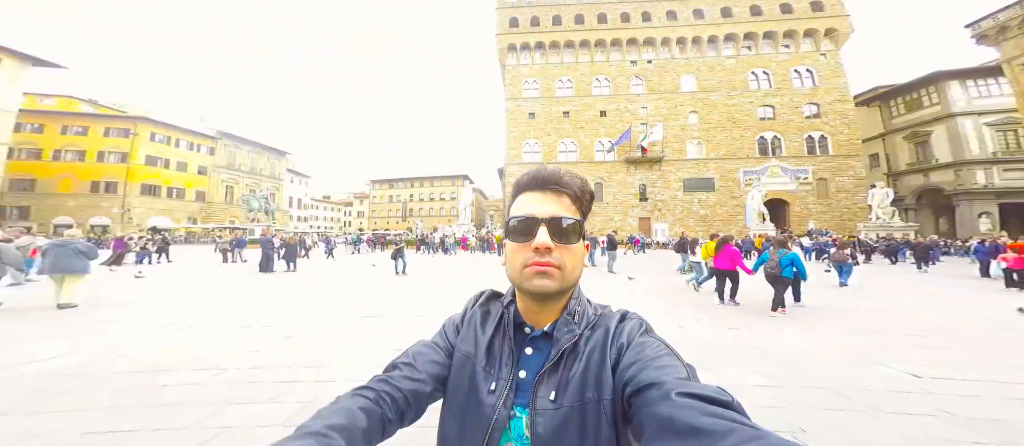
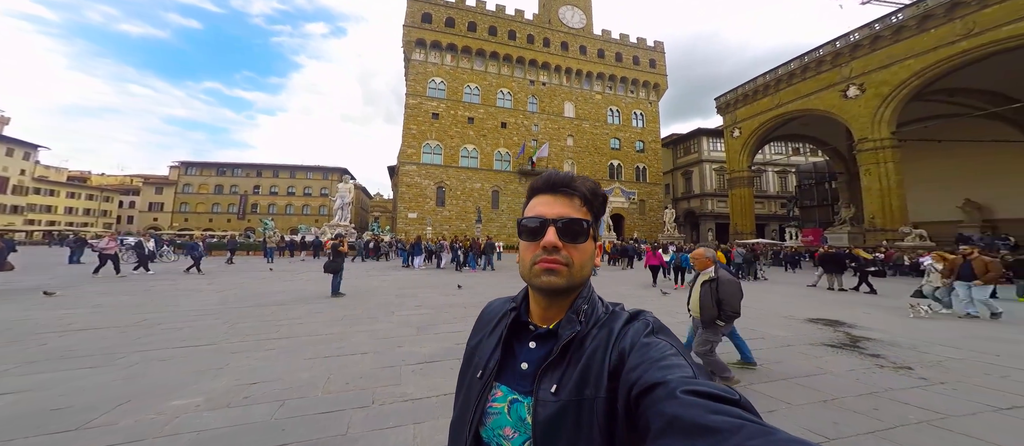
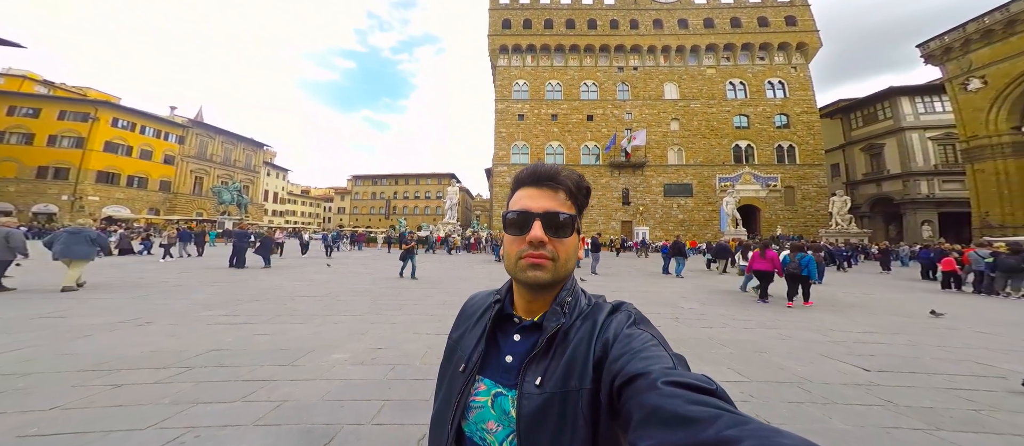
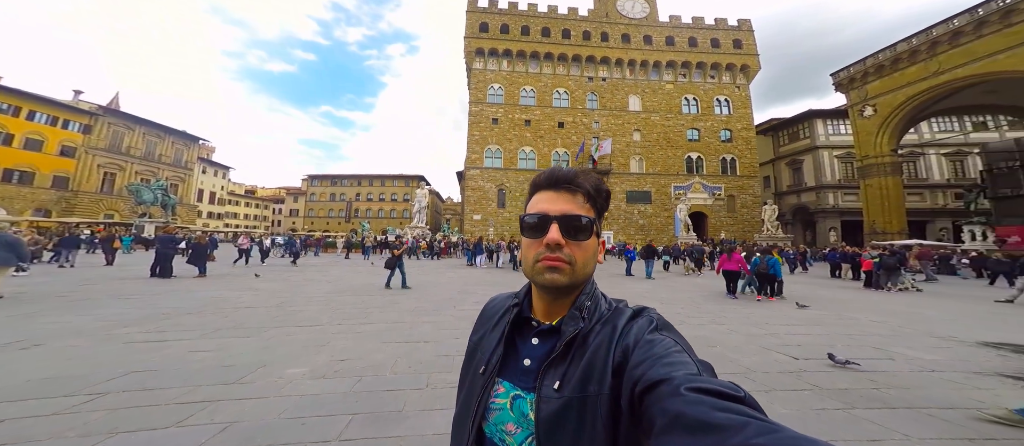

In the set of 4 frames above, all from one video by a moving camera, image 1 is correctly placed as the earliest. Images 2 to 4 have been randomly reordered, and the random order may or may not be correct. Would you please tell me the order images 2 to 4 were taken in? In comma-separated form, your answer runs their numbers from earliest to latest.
3, 4, 2
